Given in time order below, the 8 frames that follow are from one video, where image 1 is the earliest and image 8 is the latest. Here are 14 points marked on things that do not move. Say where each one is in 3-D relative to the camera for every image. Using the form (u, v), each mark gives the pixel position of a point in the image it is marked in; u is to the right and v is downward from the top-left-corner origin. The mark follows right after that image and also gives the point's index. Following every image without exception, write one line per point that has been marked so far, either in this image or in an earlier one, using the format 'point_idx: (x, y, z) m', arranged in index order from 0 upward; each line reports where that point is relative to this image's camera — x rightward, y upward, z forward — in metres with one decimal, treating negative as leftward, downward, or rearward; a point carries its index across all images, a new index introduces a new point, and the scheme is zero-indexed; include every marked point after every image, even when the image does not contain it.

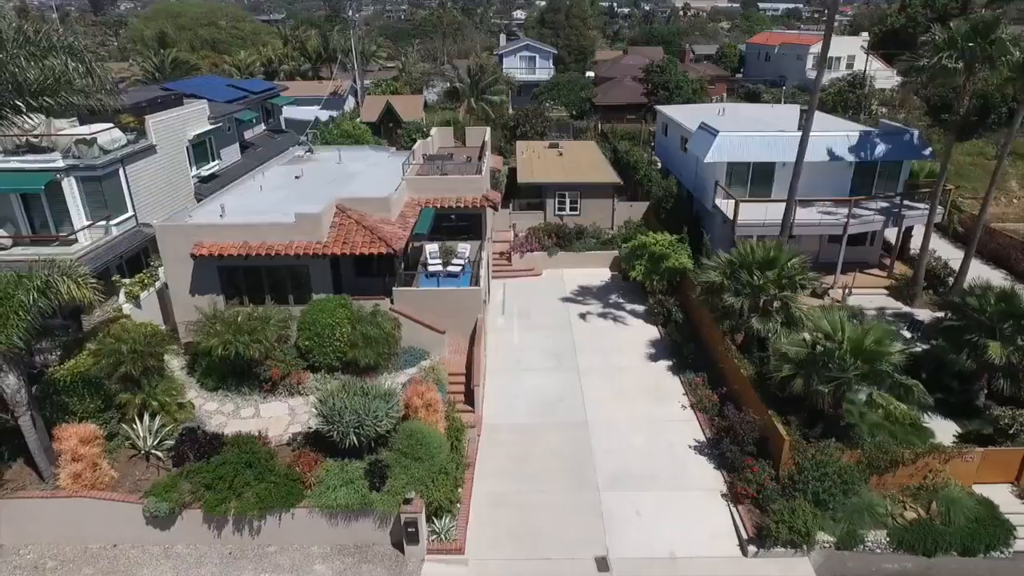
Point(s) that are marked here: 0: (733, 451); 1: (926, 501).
0: (+5.7, -4.1, +16.4) m
1: (+9.7, -5.0, +15.2) m
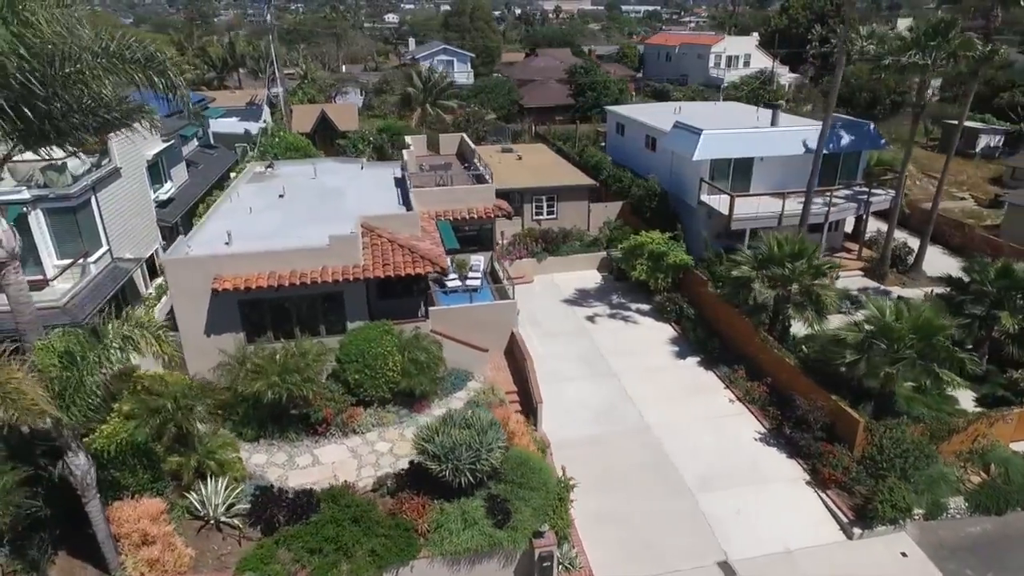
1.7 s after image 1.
0: (+7.7, -4.0, +16.9) m
1: (+11.9, -4.5, +16.5) m
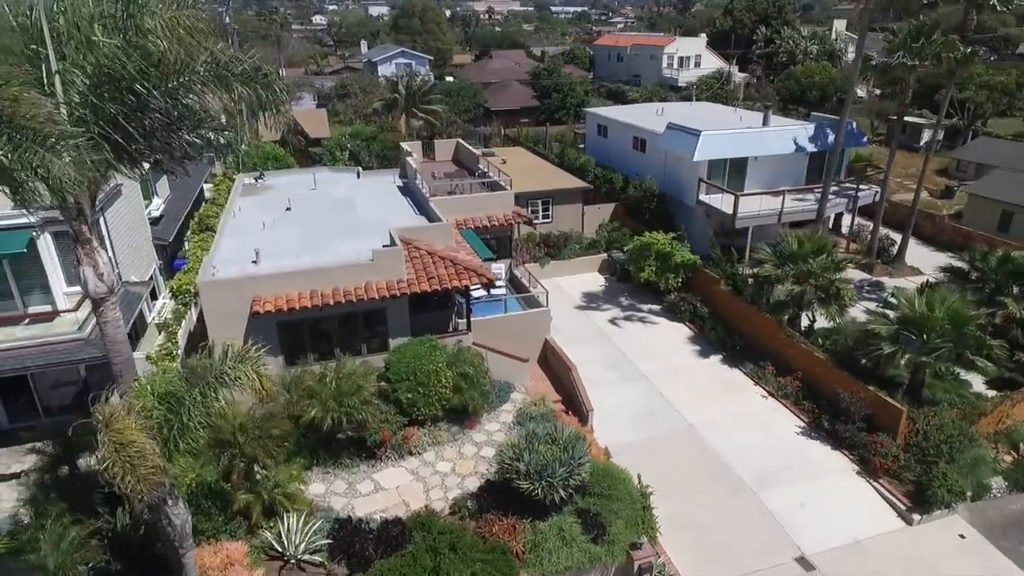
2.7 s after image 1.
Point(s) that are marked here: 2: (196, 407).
0: (+9.1, -3.8, +17.5) m
1: (+13.4, -4.2, +17.4) m
2: (-4.6, -1.7, +9.4) m
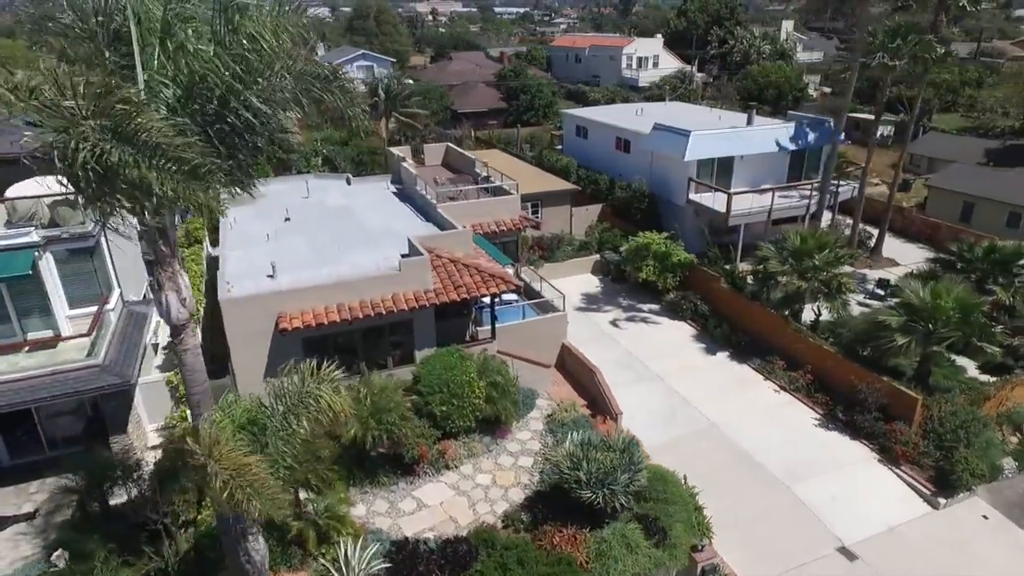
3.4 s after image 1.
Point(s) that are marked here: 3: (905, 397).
0: (+9.9, -3.7, +18.0) m
1: (+14.1, -3.9, +18.3) m
2: (-3.2, -2.0, +8.9) m
3: (+10.8, -3.0, +17.8) m
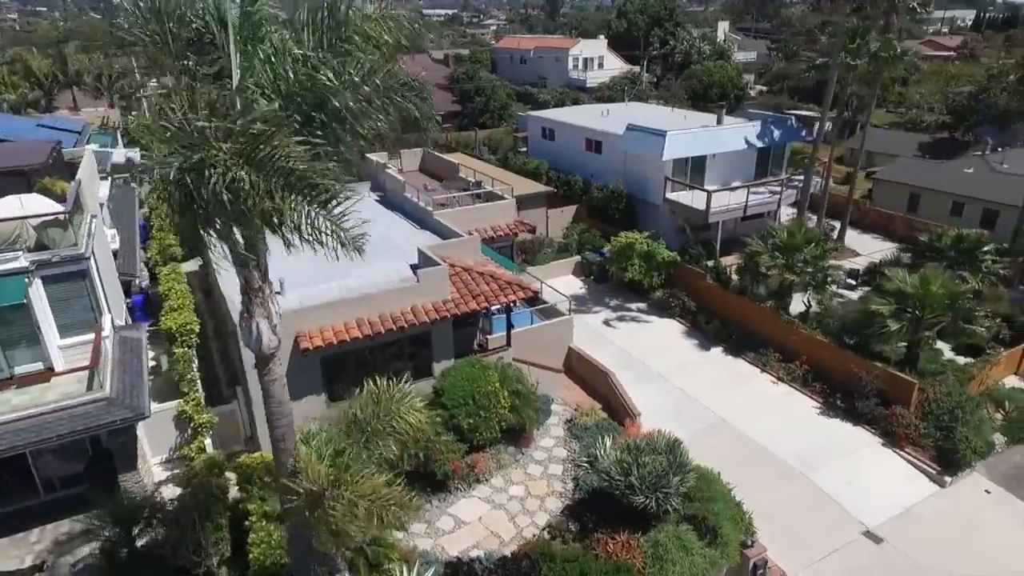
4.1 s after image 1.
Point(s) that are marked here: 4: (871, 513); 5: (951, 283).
0: (+10.3, -3.4, +18.8) m
1: (+14.5, -3.4, +19.4) m
2: (-1.9, -2.2, +8.4) m
3: (+11.2, -2.7, +18.7) m
4: (+8.7, -5.5, +15.7) m
5: (+13.0, +0.1, +19.3) m
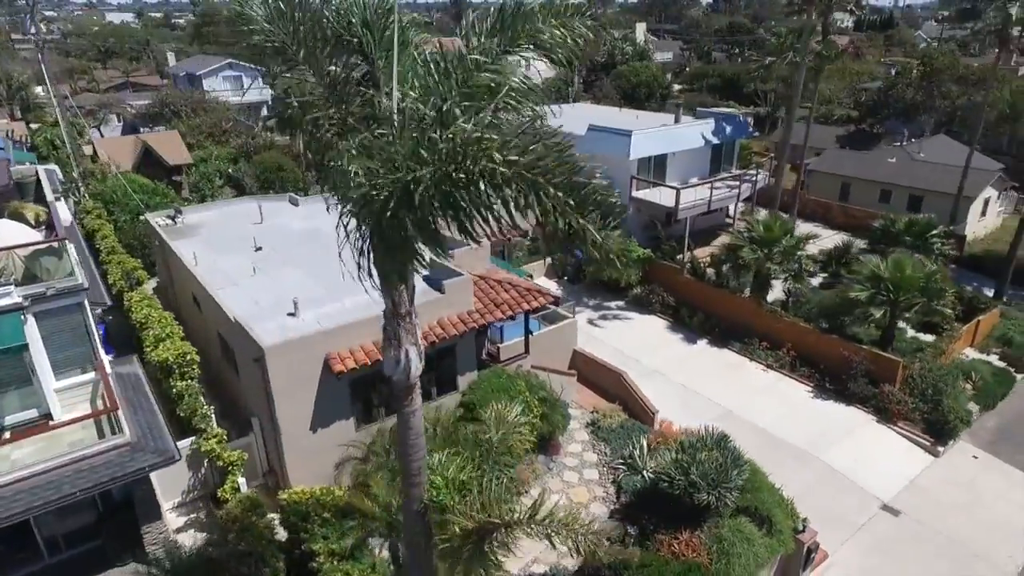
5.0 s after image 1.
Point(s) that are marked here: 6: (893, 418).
0: (+10.5, -3.0, +19.8) m
1: (+14.6, -2.8, +21.1) m
2: (-0.3, -2.5, +7.9) m
3: (+11.5, -2.2, +19.9) m
4: (+9.5, -5.1, +16.6) m
5: (+13.0, +0.7, +20.7) m
6: (+11.1, -3.8, +19.0) m
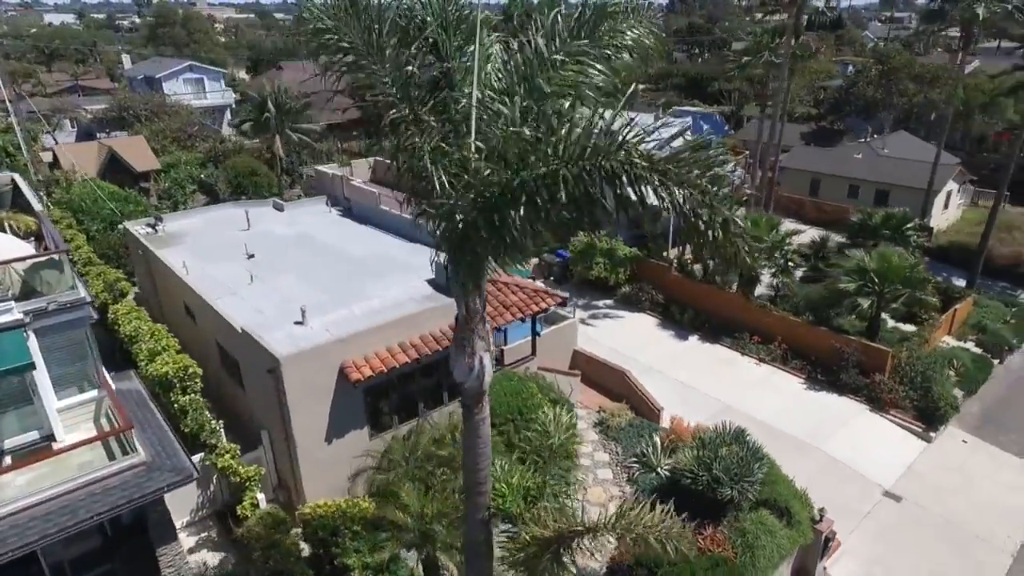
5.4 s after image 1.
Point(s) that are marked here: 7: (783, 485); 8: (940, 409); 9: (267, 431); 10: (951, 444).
0: (+10.5, -2.8, +20.4) m
1: (+14.5, -2.5, +21.8) m
2: (+0.5, -2.5, +7.8) m
3: (+11.4, -2.0, +20.4) m
4: (+9.8, -4.9, +17.1) m
5: (+12.9, +1.0, +21.4) m
6: (+11.2, -3.6, +19.6) m
7: (+5.8, -4.3, +13.9) m
8: (+12.4, -3.5, +18.8) m
9: (-5.1, -3.0, +13.6) m
10: (+12.4, -4.4, +18.4) m
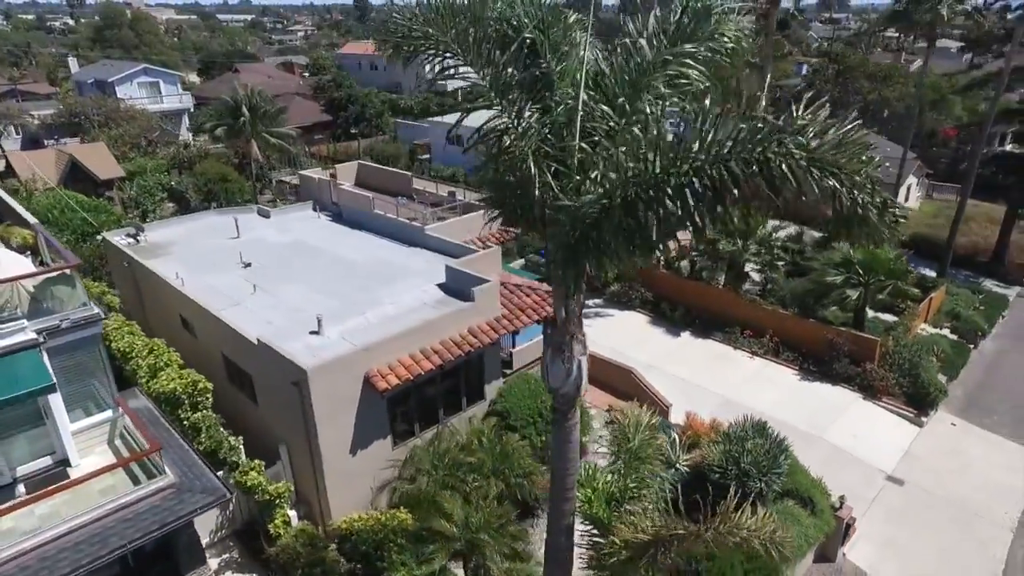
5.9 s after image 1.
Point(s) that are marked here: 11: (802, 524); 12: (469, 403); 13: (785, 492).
0: (+10.6, -2.5, +21.0) m
1: (+14.5, -2.1, +22.7) m
2: (+1.4, -2.5, +7.8) m
3: (+11.5, -1.7, +21.1) m
4: (+10.1, -4.7, +17.7) m
5: (+12.7, +1.3, +22.2) m
6: (+11.3, -3.3, +20.3) m
7: (+6.4, -4.1, +14.2) m
8: (+12.6, -3.2, +19.6) m
9: (-4.6, -3.2, +13.2) m
10: (+12.7, -4.1, +19.2) m
11: (+5.8, -4.8, +13.0) m
12: (-1.0, -2.7, +15.0) m
13: (+5.7, -4.3, +13.7) m
